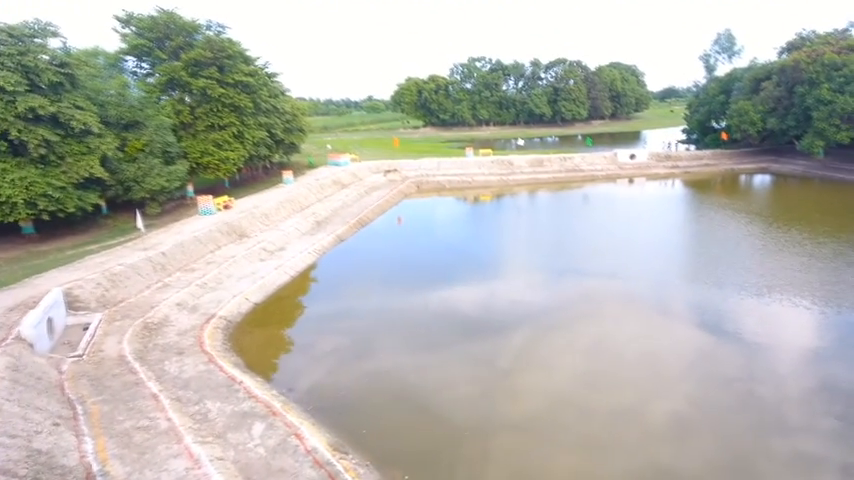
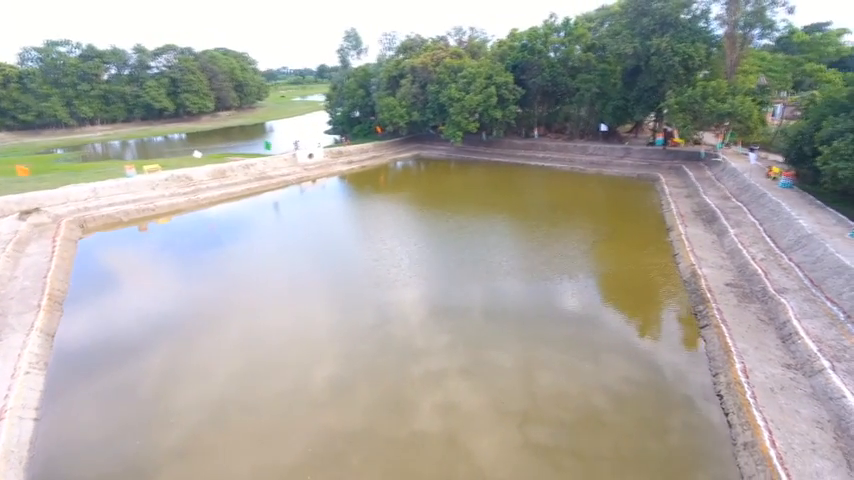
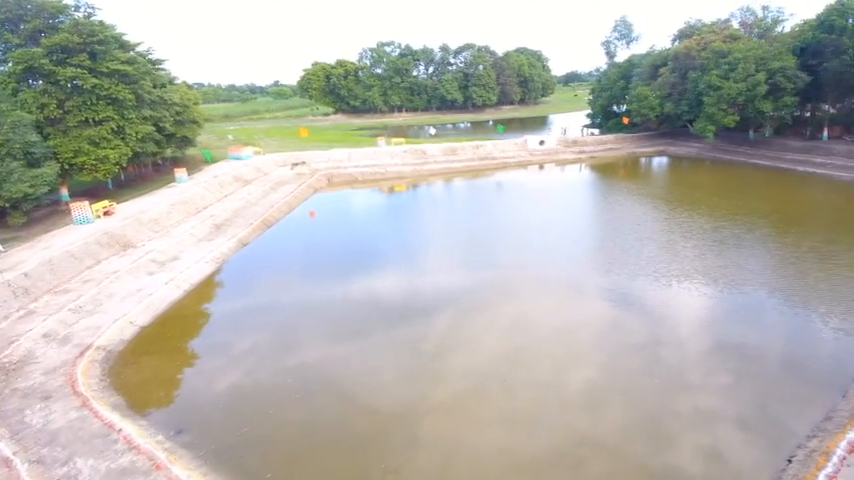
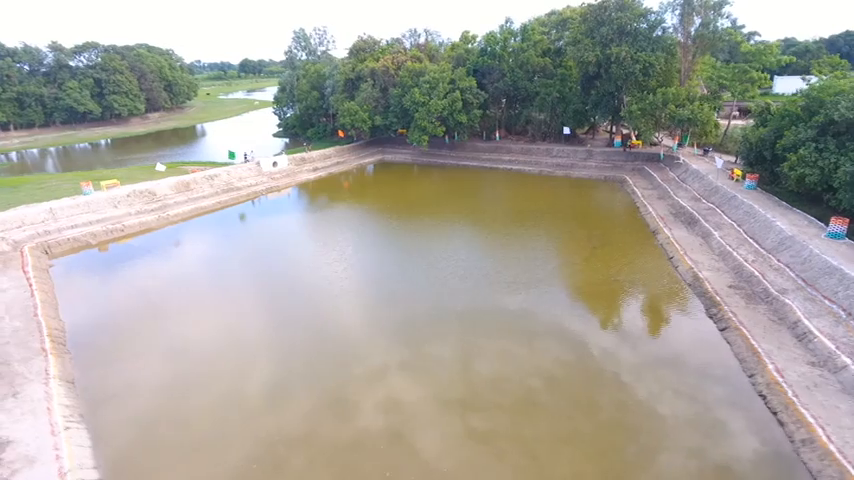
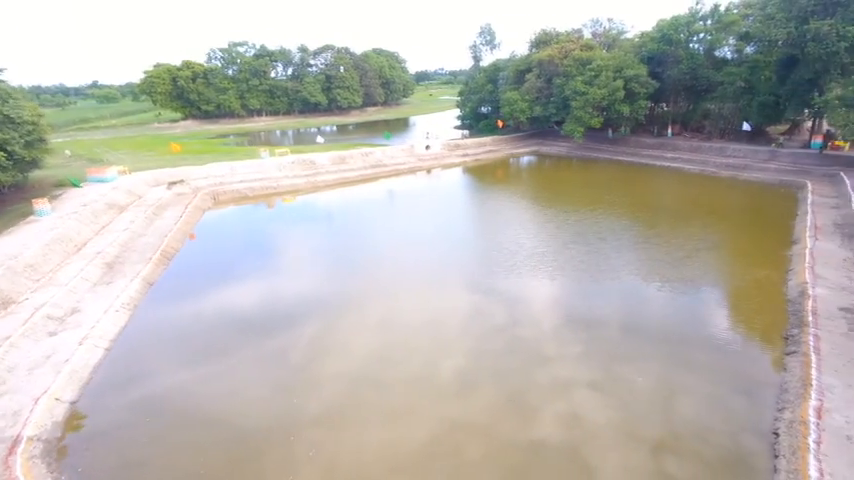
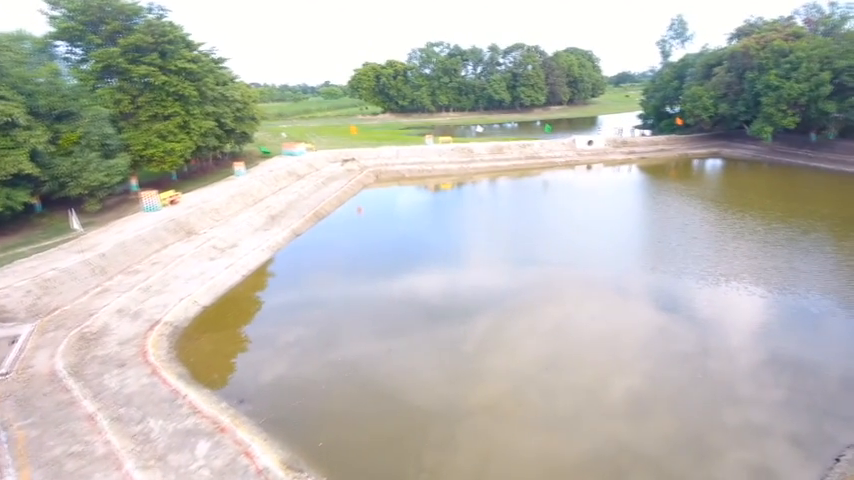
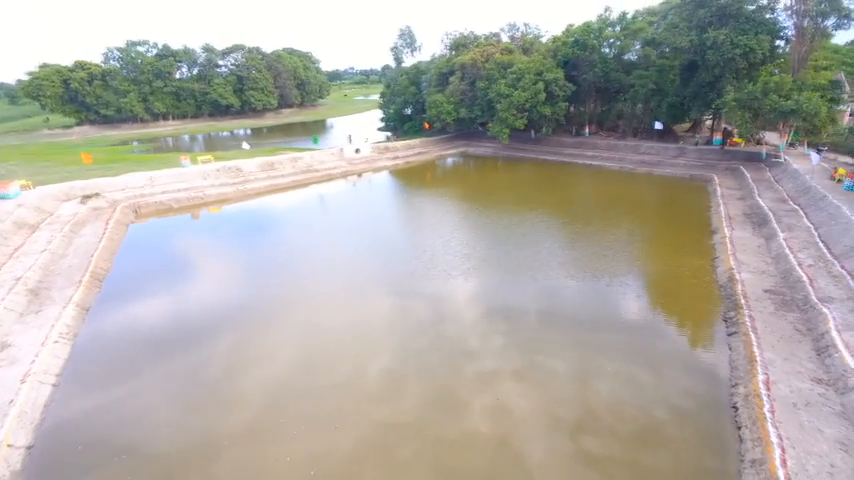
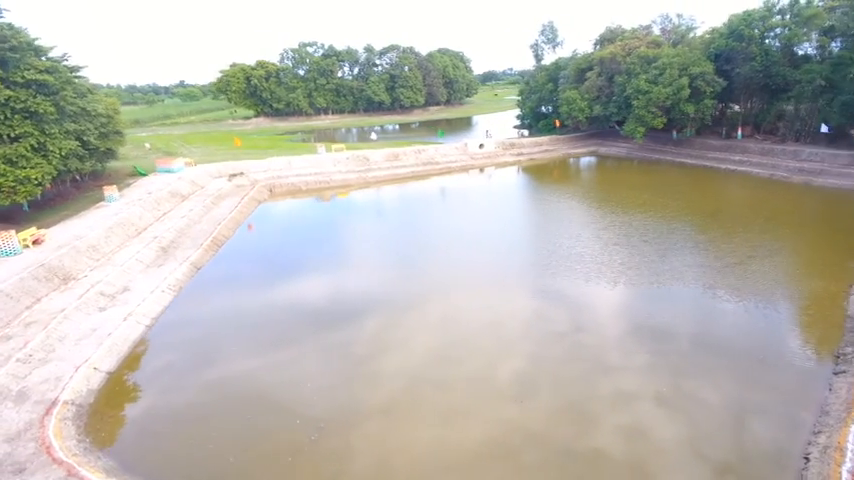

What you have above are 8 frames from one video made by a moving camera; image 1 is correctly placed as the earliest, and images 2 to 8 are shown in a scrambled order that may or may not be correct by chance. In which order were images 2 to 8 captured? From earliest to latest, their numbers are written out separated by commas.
6, 3, 8, 5, 7, 2, 4
